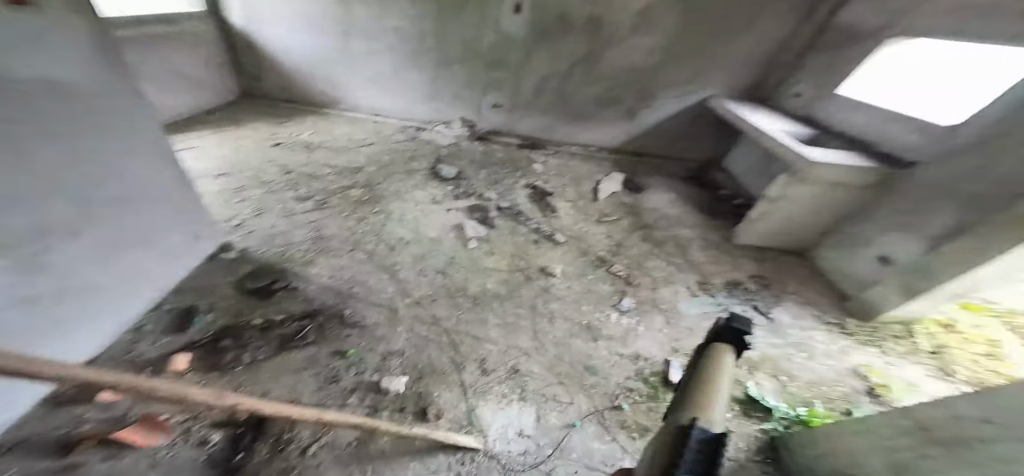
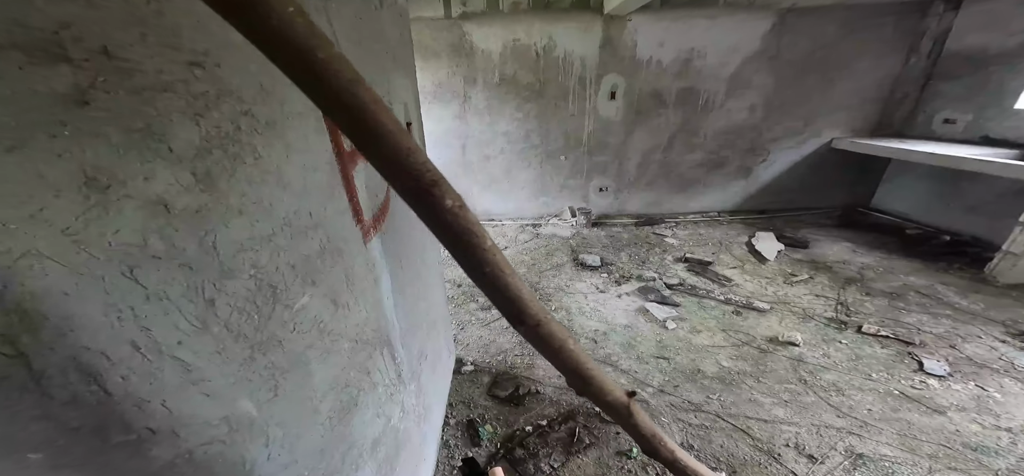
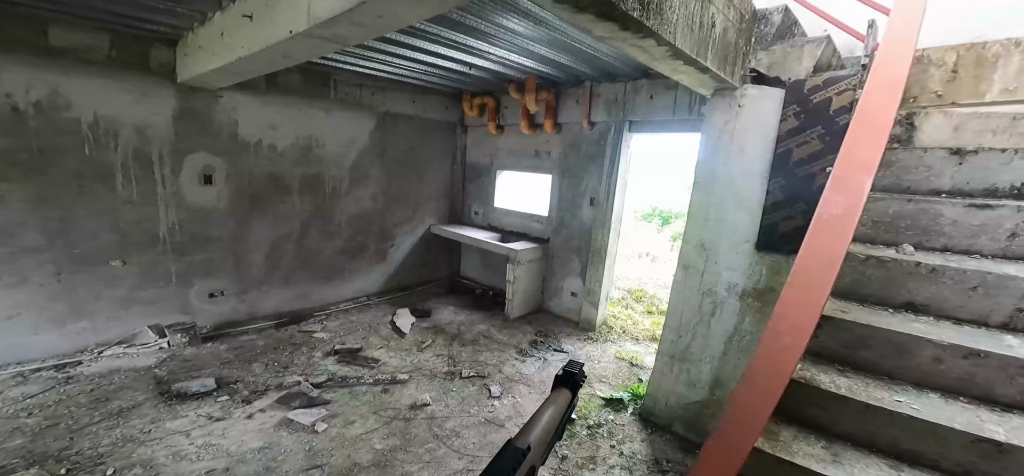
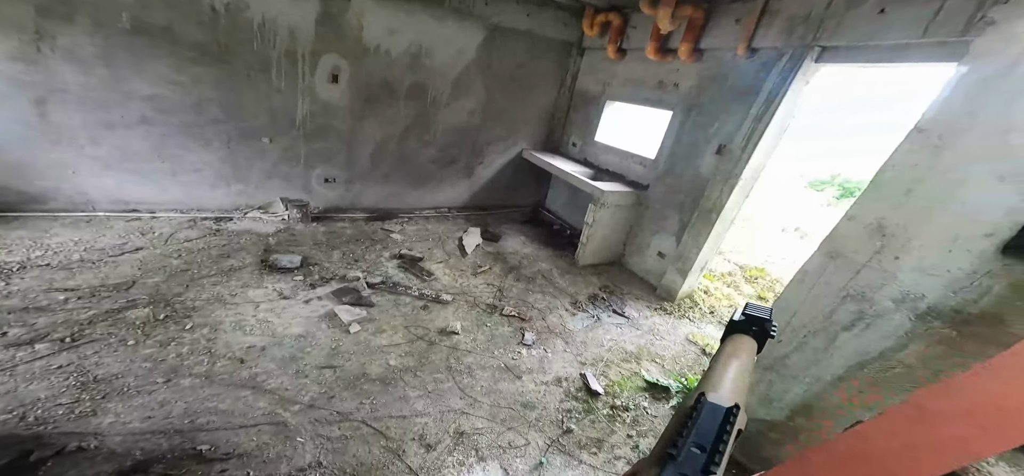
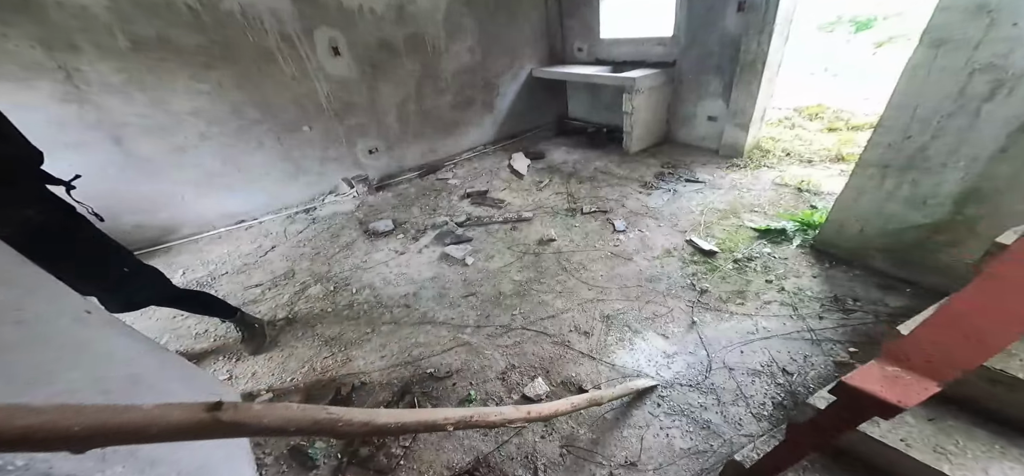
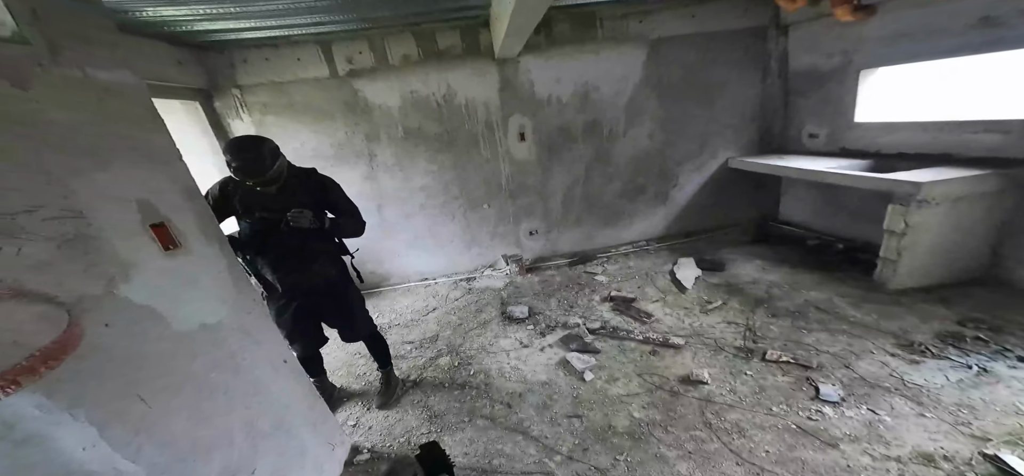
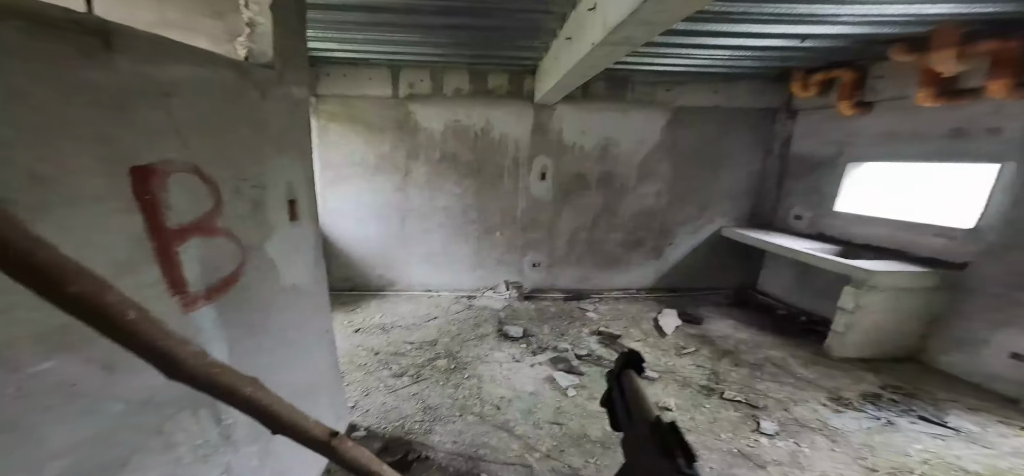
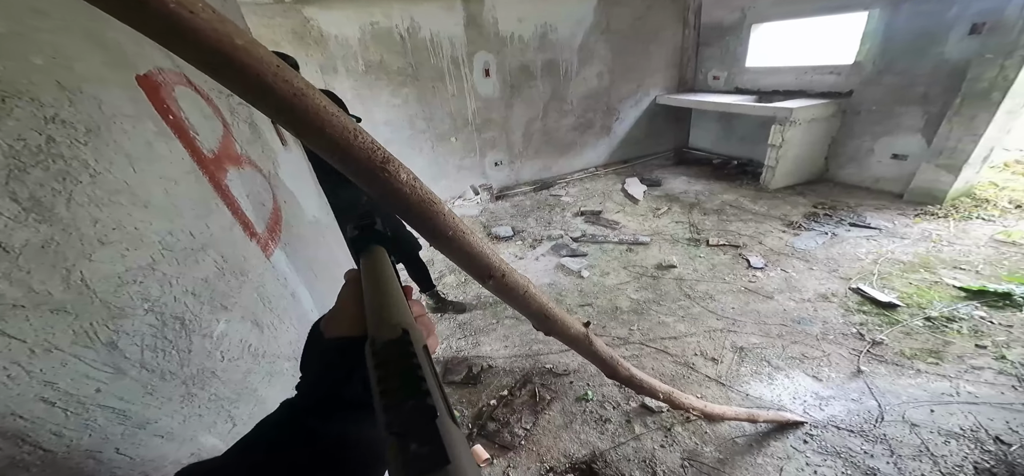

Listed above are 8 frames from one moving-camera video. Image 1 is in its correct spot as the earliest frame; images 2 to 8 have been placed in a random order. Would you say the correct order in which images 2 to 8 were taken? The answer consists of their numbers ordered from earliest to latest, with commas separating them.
4, 3, 7, 2, 8, 5, 6
